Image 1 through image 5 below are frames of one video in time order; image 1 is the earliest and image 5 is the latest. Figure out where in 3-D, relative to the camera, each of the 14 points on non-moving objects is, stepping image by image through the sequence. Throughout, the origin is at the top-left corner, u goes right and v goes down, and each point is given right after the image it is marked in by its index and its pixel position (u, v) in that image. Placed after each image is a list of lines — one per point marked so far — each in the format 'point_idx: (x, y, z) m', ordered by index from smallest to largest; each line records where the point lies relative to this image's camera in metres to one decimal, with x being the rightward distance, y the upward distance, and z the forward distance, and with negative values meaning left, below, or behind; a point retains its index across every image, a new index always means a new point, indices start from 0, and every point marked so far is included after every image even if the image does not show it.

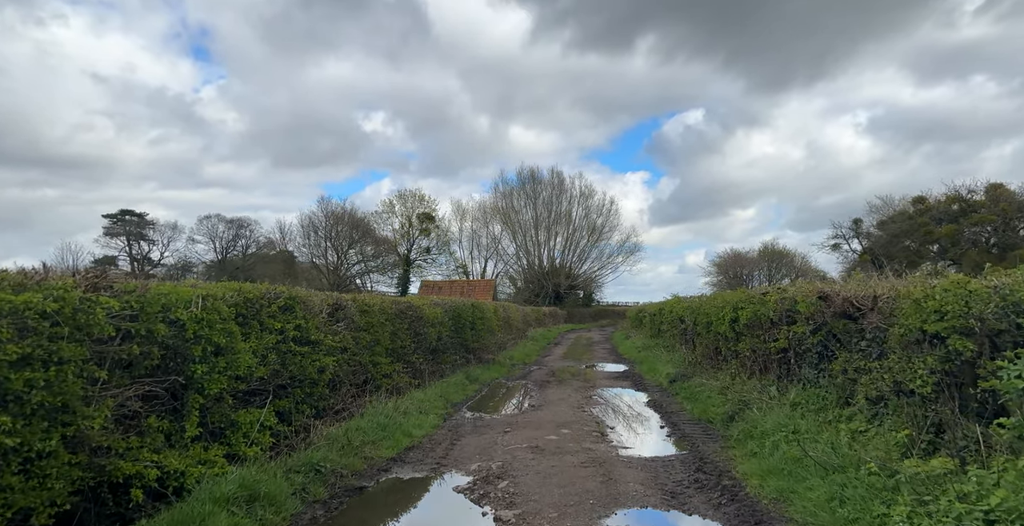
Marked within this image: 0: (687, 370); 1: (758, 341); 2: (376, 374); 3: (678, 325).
0: (+4.0, -2.5, +13.9) m
1: (+3.9, -1.2, +9.4) m
2: (-2.5, -2.0, +10.9) m
3: (+4.9, -1.9, +18.0) m
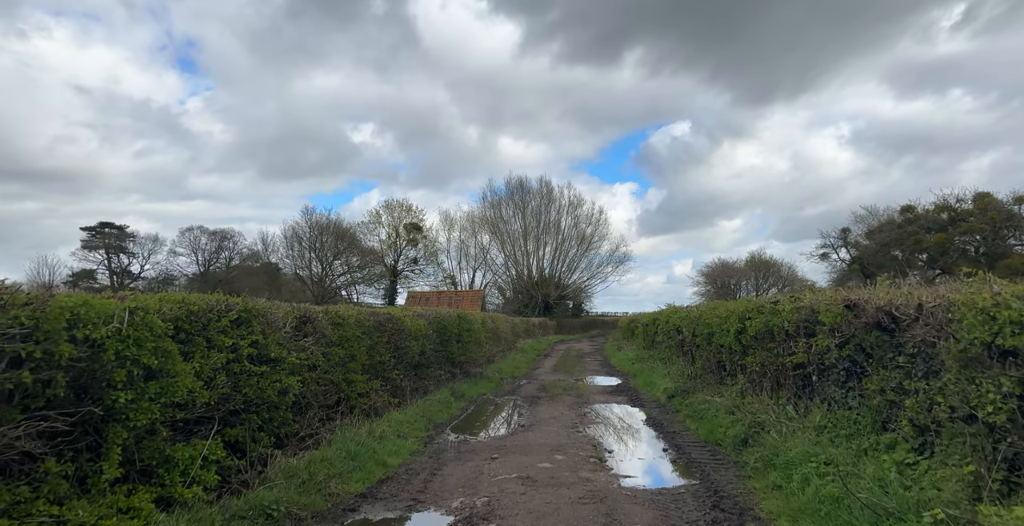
0: (+3.8, -2.6, +13.0) m
1: (+3.7, -1.3, +8.6) m
2: (-2.7, -2.1, +9.9) m
3: (+4.6, -2.1, +17.2) m
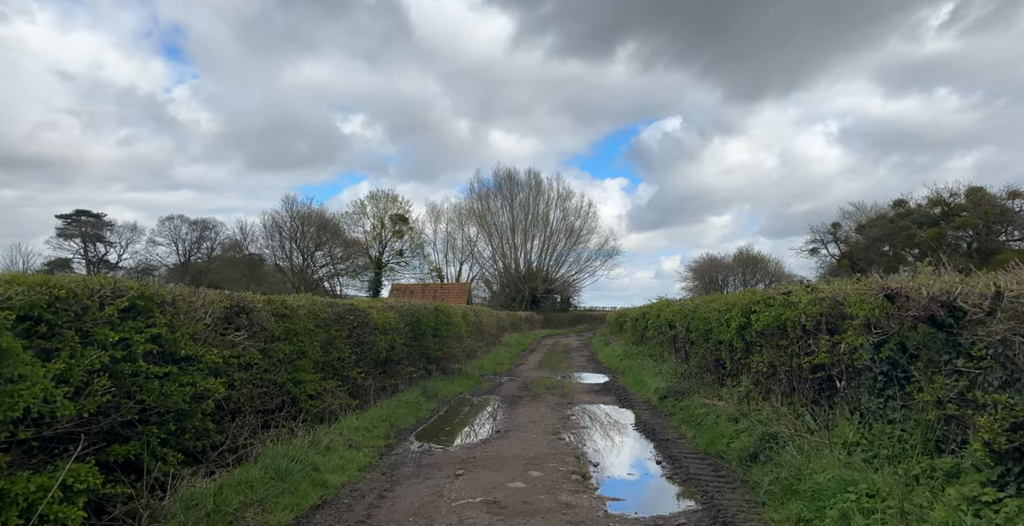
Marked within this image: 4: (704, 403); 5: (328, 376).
0: (+3.3, -2.4, +11.9) m
1: (+3.3, -1.1, +7.4) m
2: (-3.1, -1.9, +8.6) m
3: (+4.1, -1.8, +16.0) m
4: (+3.0, -2.2, +9.6) m
5: (-3.0, -1.8, +9.8) m
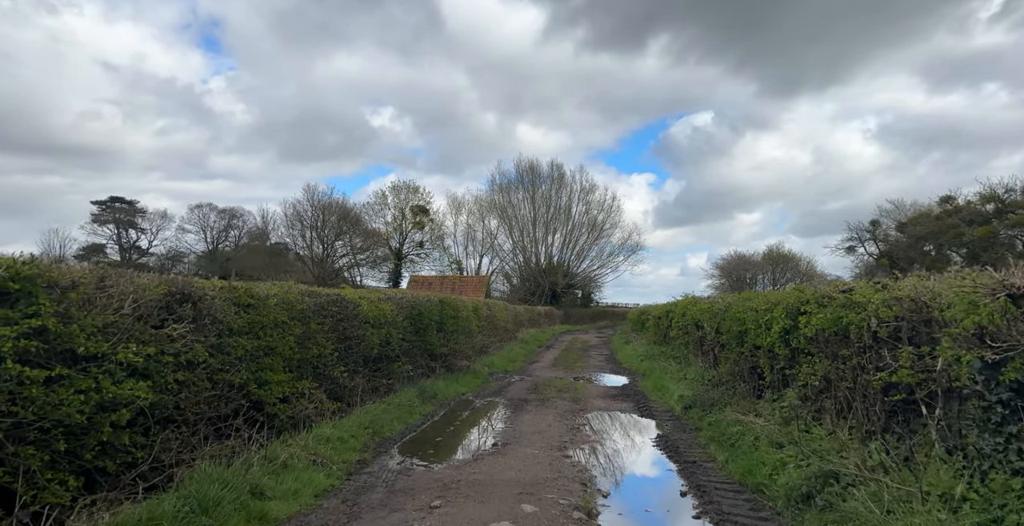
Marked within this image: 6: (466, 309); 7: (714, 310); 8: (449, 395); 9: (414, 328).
0: (+3.4, -2.3, +10.4) m
1: (+3.3, -1.0, +6.0) m
2: (-3.1, -1.7, +7.4) m
3: (+4.3, -1.7, +14.5) m
4: (+3.0, -2.1, +8.1) m
5: (-3.0, -1.6, +8.6) m
6: (-1.4, -1.4, +19.1) m
7: (+4.1, -0.9, +12.3) m
8: (-1.4, -2.9, +13.0) m
9: (-2.2, -1.5, +13.7) m
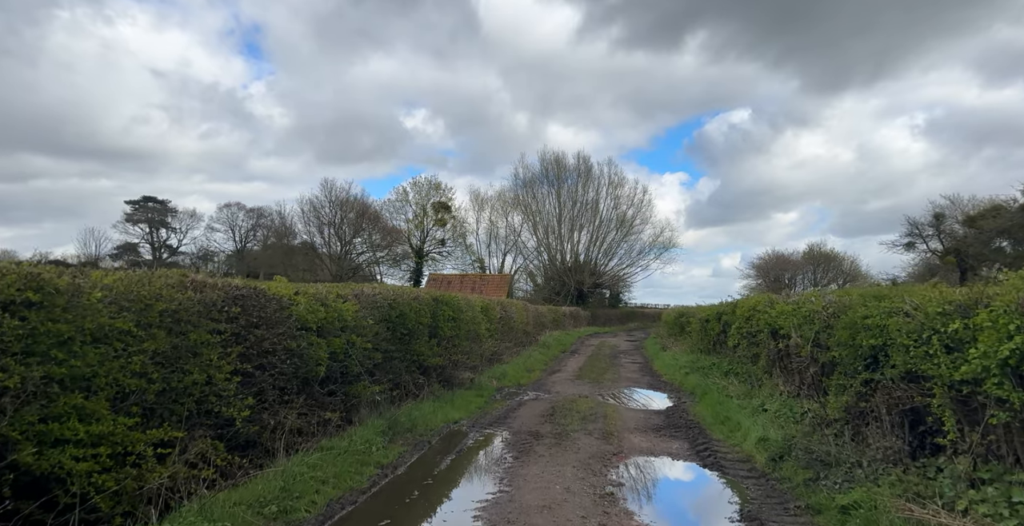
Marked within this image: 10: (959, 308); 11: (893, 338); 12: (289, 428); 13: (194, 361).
0: (+3.4, -2.0, +6.8) m
1: (+3.1, -0.8, +2.4) m
2: (-3.2, -1.4, +4.2) m
3: (+4.6, -1.4, +10.9) m
4: (+2.9, -1.9, +4.5) m
5: (-3.0, -1.3, +5.3) m
6: (-1.0, -1.2, +15.7) m
7: (+4.2, -0.7, +8.6) m
8: (-1.2, -2.6, +9.7) m
9: (-2.1, -1.2, +10.4) m
10: (+3.5, -0.3, +4.8) m
11: (+3.6, -0.7, +5.7) m
12: (-2.5, -1.9, +6.9) m
13: (-3.0, -0.9, +5.6) m
